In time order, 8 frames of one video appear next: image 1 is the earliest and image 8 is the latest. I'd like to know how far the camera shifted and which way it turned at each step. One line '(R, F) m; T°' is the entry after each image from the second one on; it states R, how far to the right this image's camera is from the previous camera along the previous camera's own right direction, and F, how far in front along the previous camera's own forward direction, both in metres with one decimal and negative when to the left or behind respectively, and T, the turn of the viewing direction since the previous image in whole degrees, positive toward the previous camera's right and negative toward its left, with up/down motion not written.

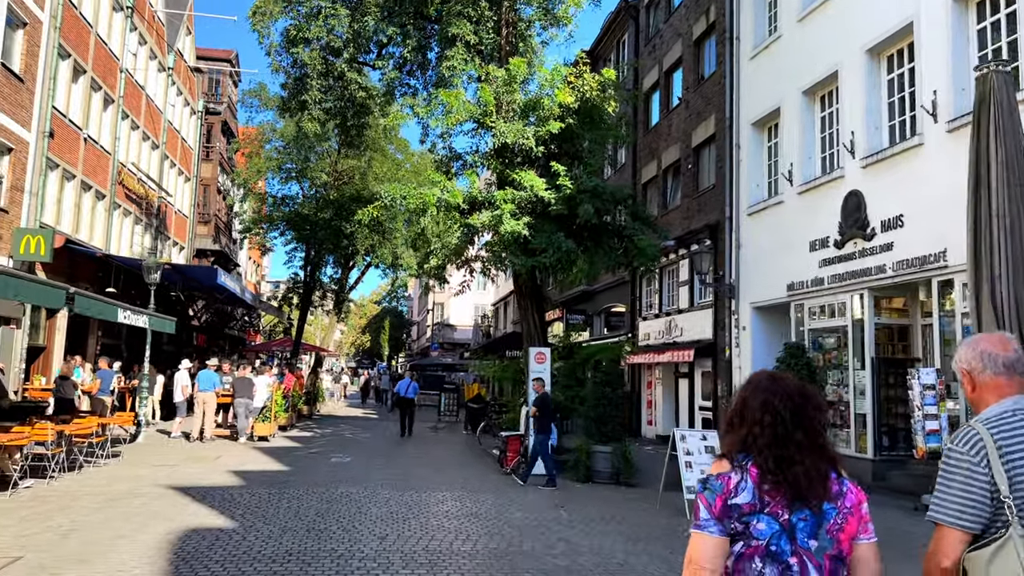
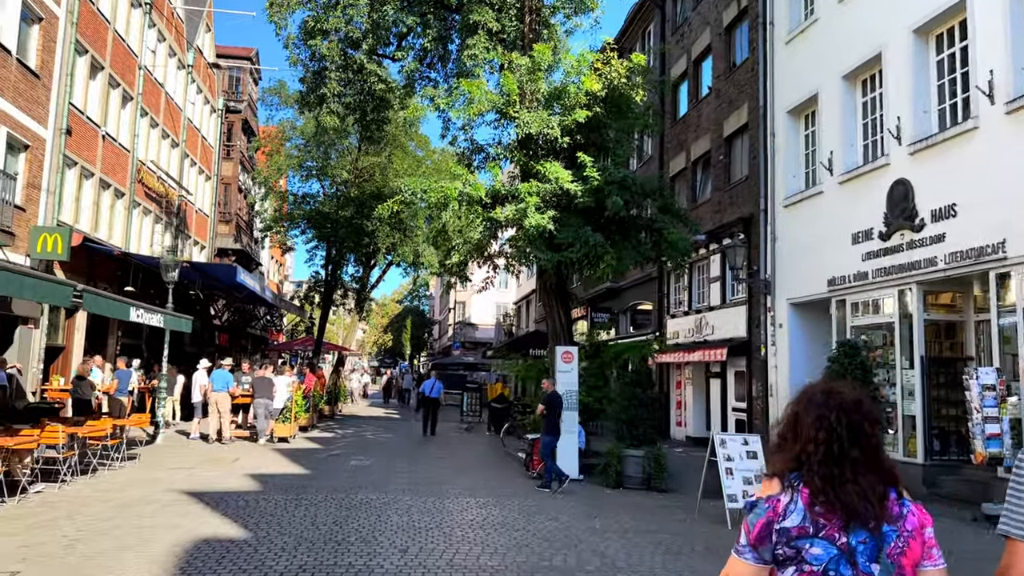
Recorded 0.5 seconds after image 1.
(-0.1, +0.5) m; -2°
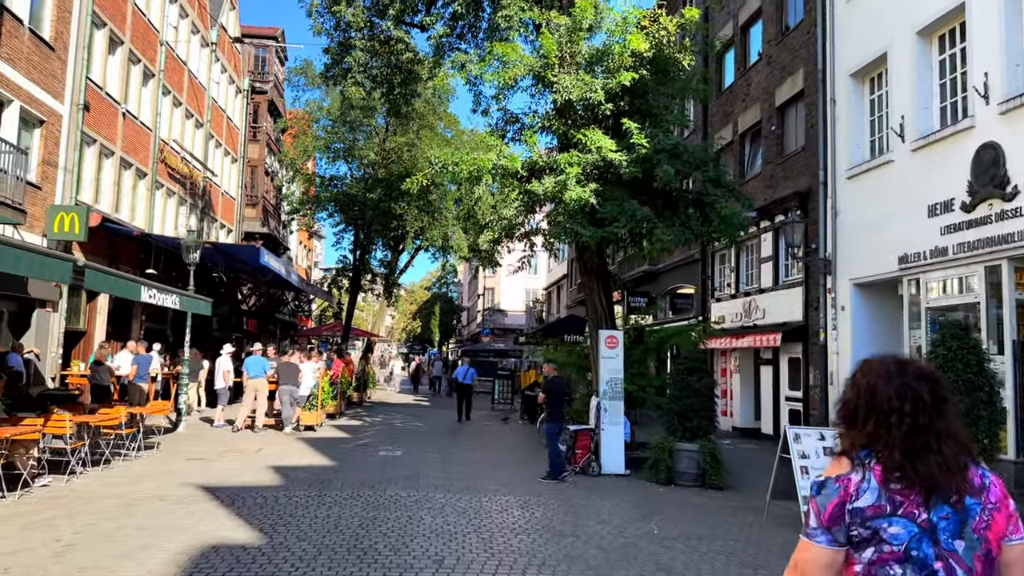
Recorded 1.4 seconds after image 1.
(-0.2, +1.0) m; -2°
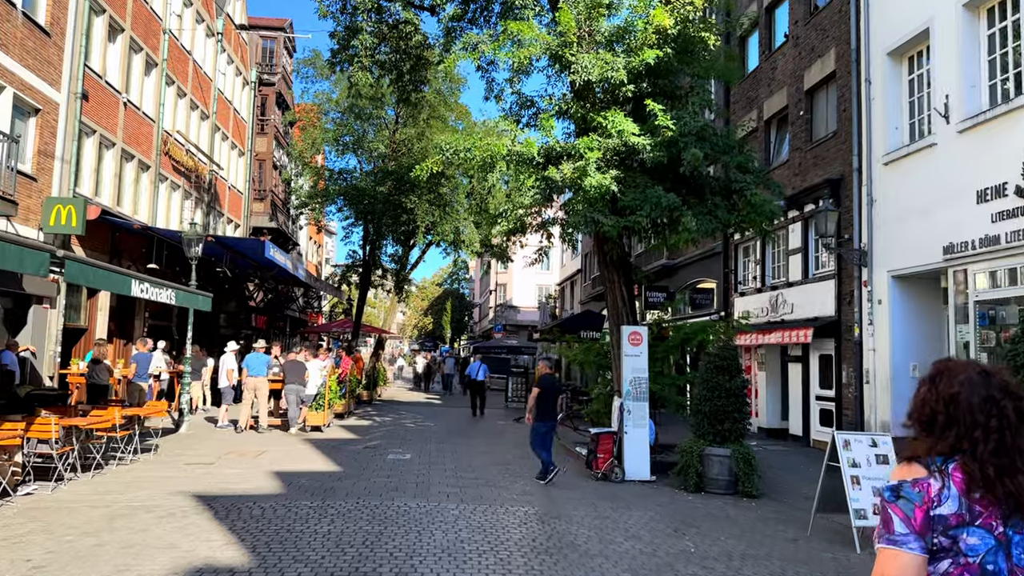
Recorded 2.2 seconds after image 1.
(-0.1, +0.7) m; -1°
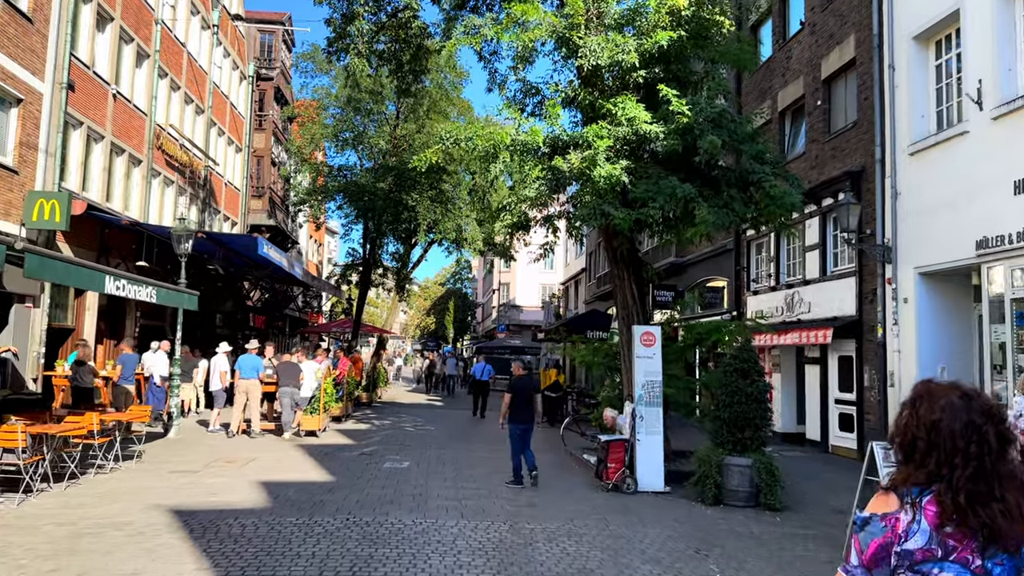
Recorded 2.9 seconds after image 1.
(0.0, +0.7) m; 0°
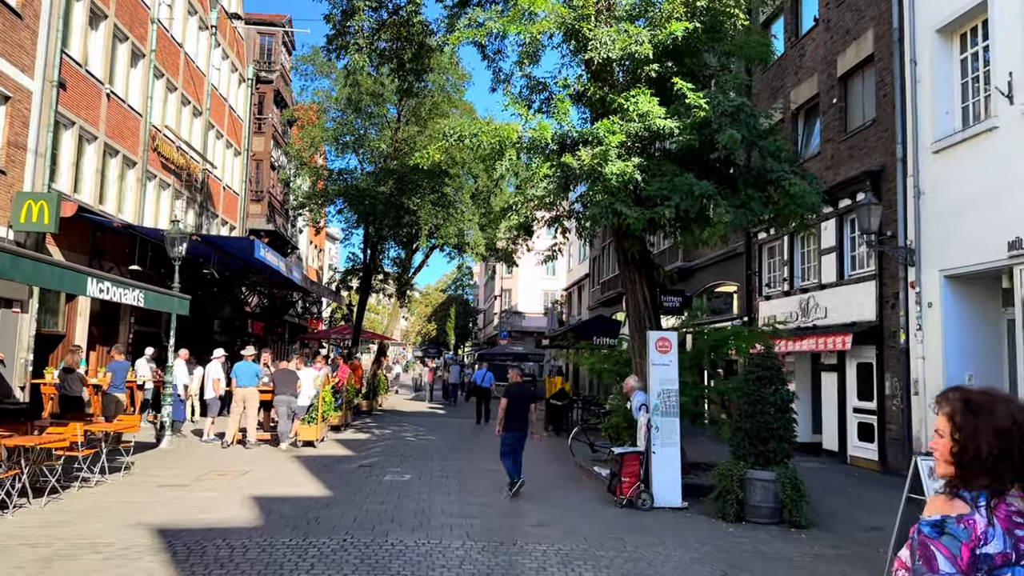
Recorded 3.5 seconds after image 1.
(-0.1, +0.5) m; 0°
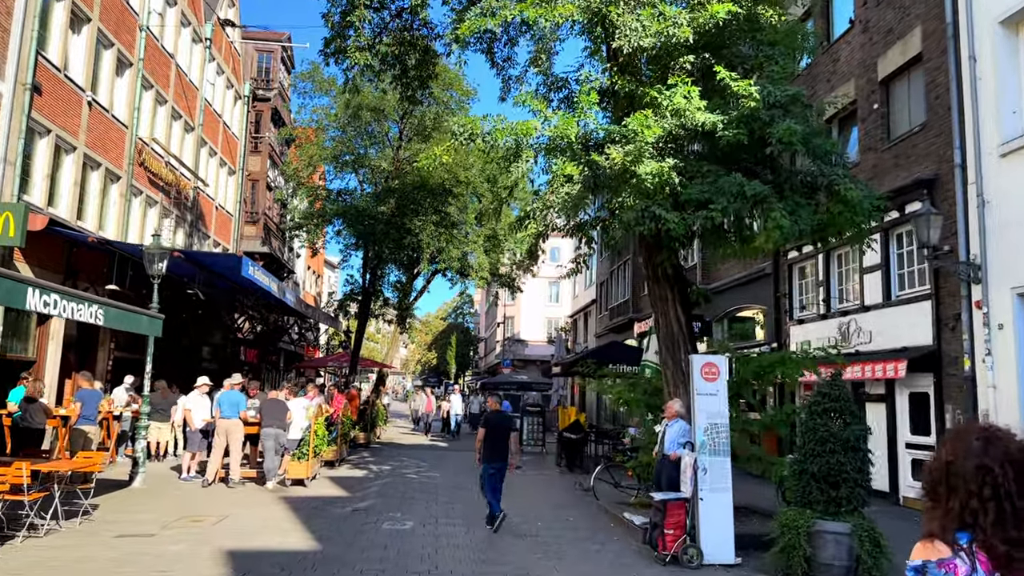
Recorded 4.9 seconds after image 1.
(-0.2, +1.3) m; 0°
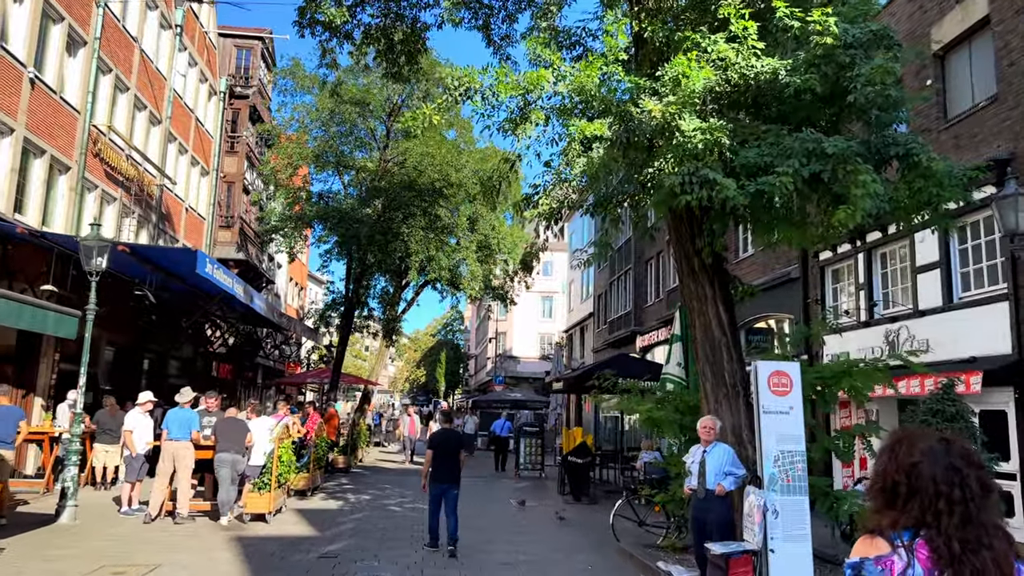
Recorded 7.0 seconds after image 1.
(-0.2, +1.9) m; +1°
